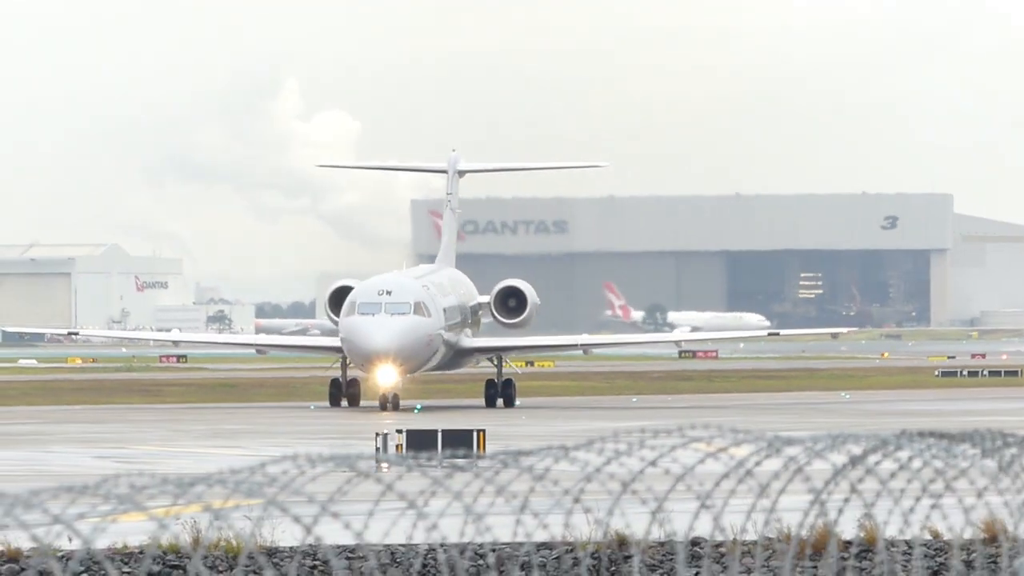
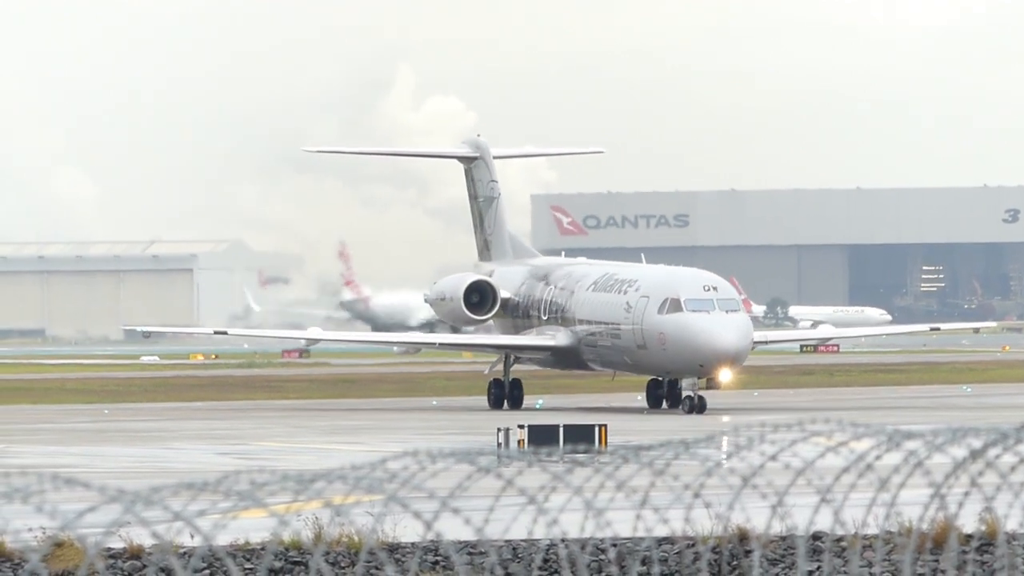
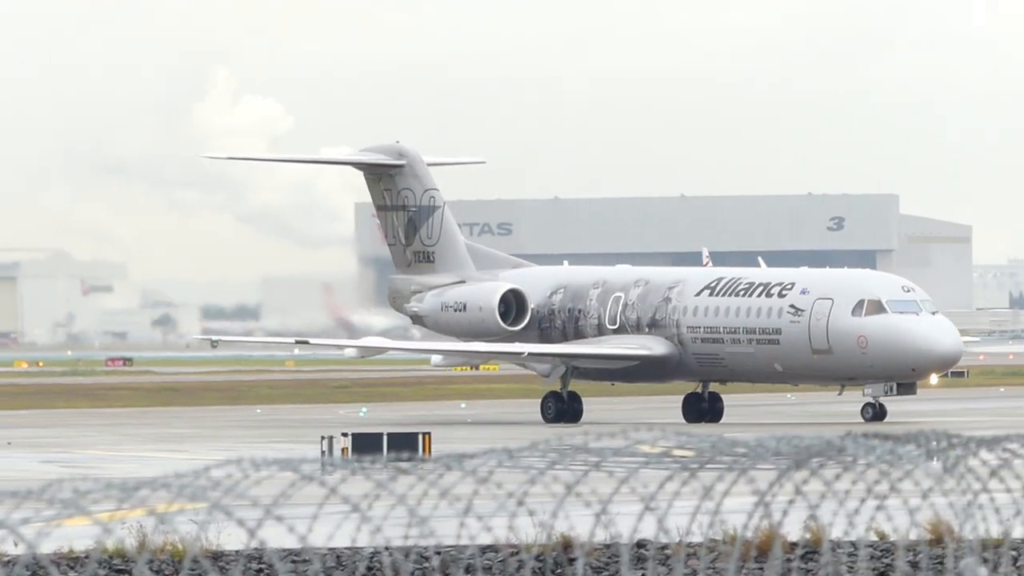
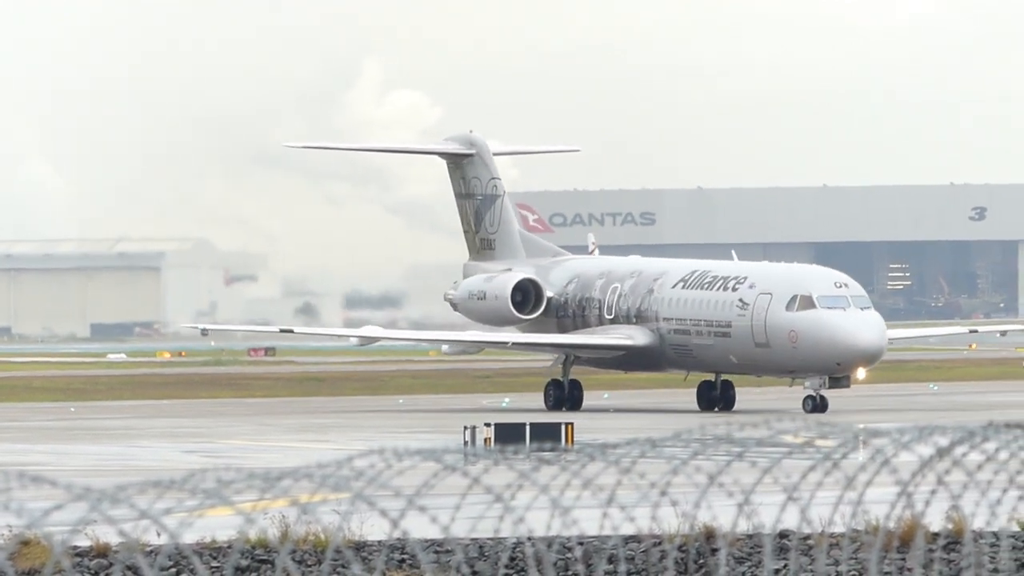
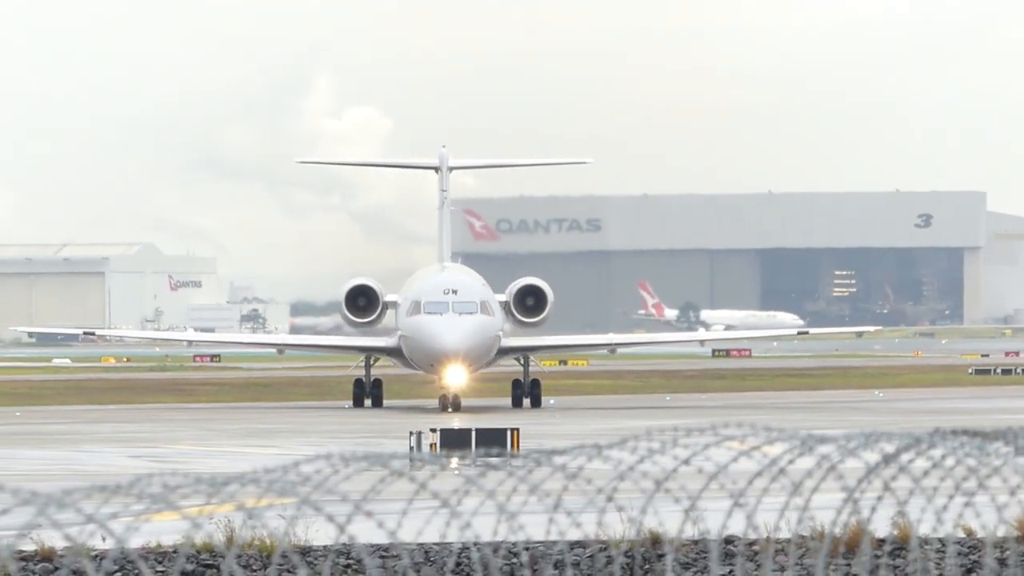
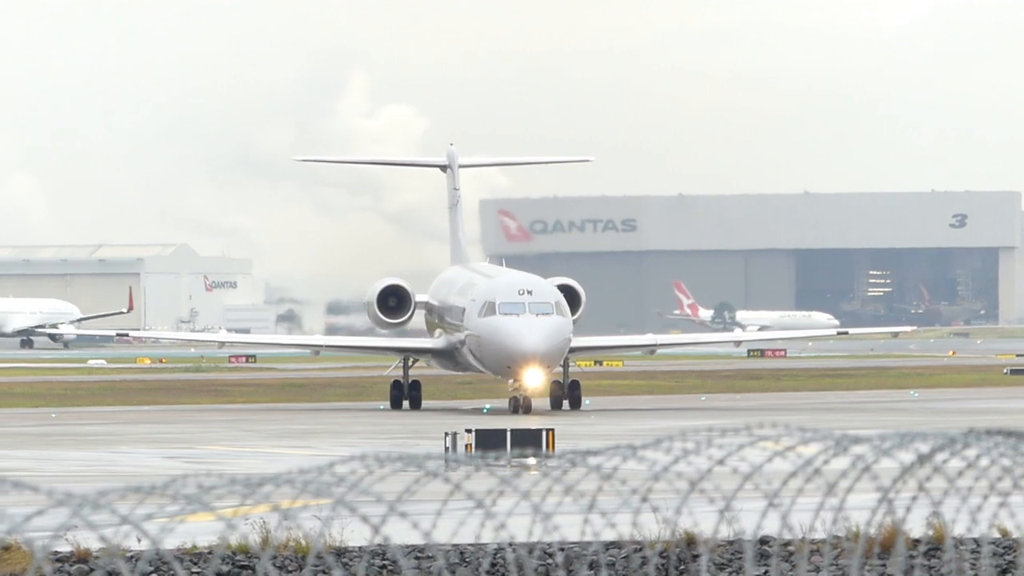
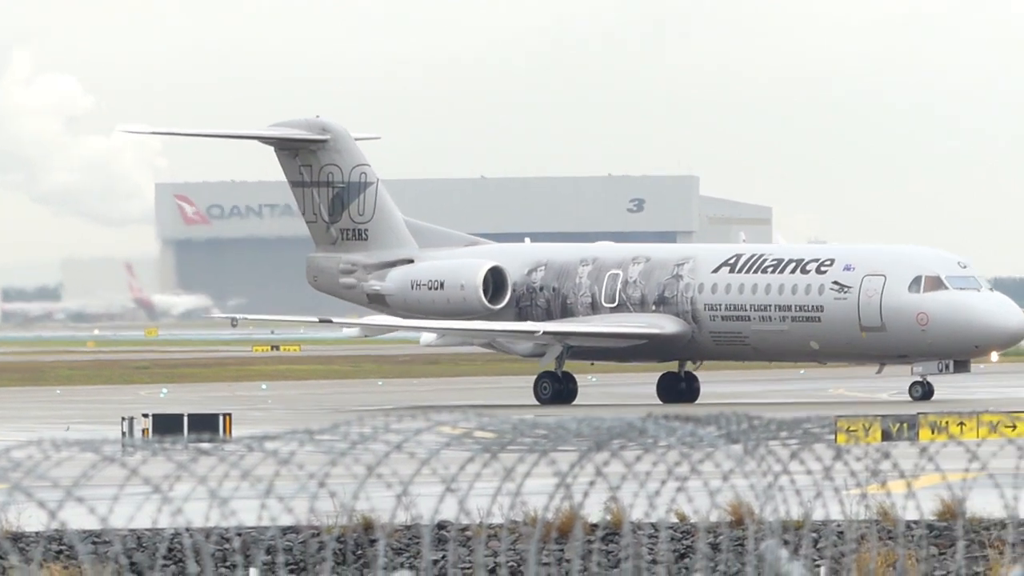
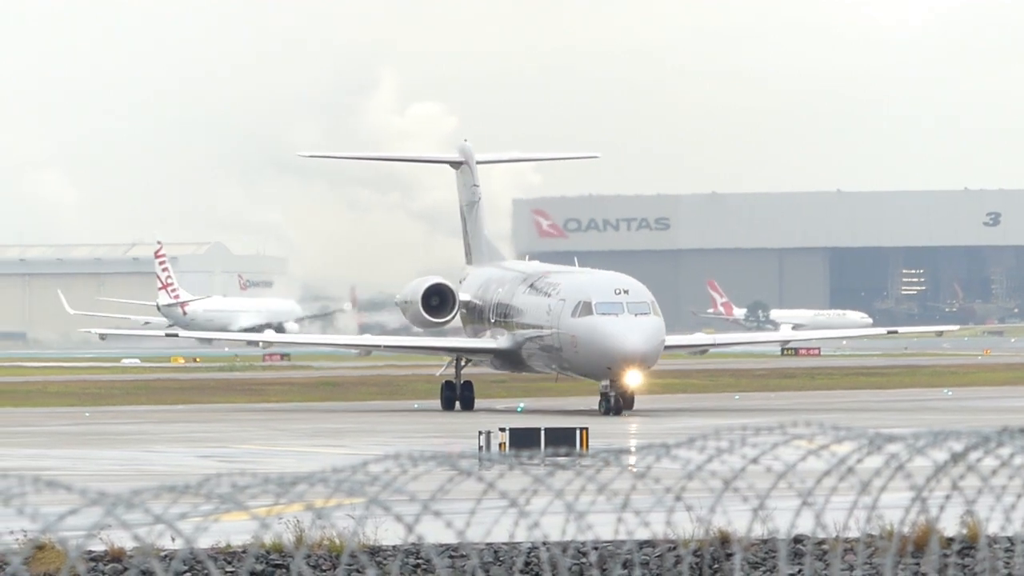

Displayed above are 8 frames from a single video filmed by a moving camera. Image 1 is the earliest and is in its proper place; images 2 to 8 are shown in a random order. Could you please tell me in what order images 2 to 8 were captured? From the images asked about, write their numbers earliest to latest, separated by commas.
5, 6, 8, 2, 4, 3, 7
